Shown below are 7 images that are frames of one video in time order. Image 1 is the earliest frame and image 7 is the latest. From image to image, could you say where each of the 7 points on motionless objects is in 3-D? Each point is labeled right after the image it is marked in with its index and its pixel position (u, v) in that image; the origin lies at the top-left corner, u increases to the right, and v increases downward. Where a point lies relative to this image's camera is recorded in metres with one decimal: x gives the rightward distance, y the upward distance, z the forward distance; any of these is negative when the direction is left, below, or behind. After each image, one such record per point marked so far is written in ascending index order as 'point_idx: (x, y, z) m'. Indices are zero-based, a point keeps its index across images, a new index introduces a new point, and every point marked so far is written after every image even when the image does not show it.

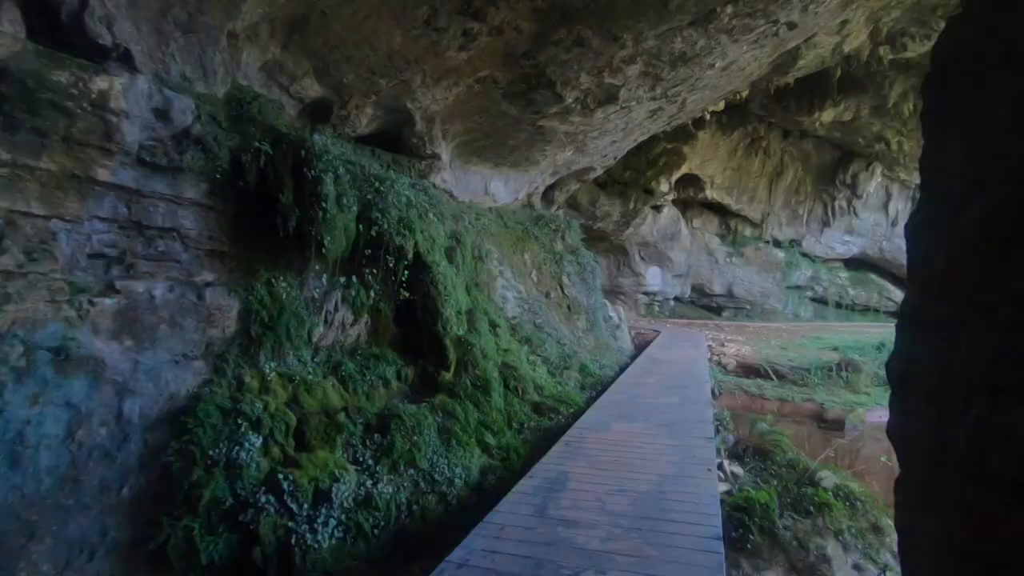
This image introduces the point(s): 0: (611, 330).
0: (+1.7, -0.8, +9.7) m
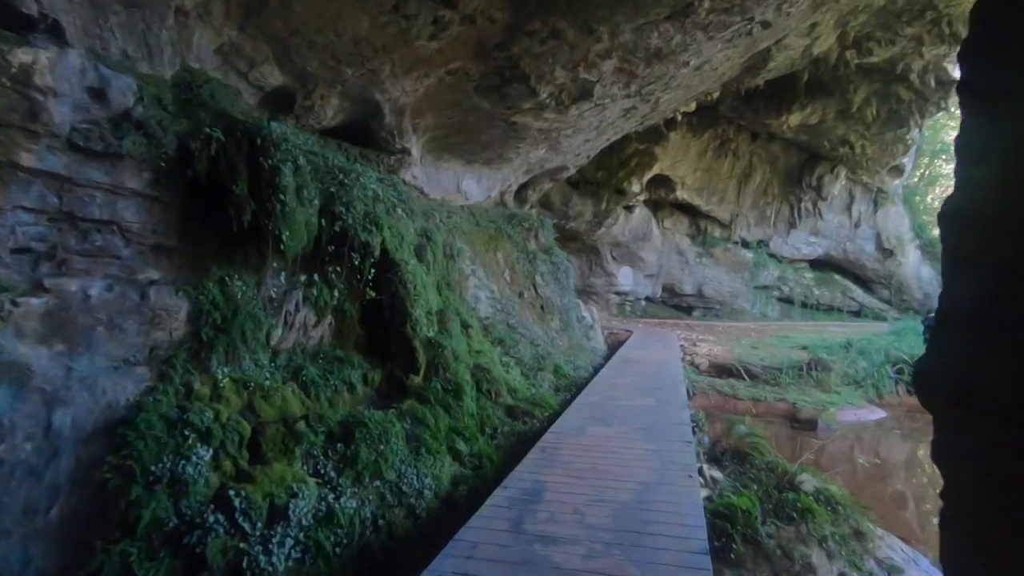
0: (+1.3, -0.8, +9.6) m
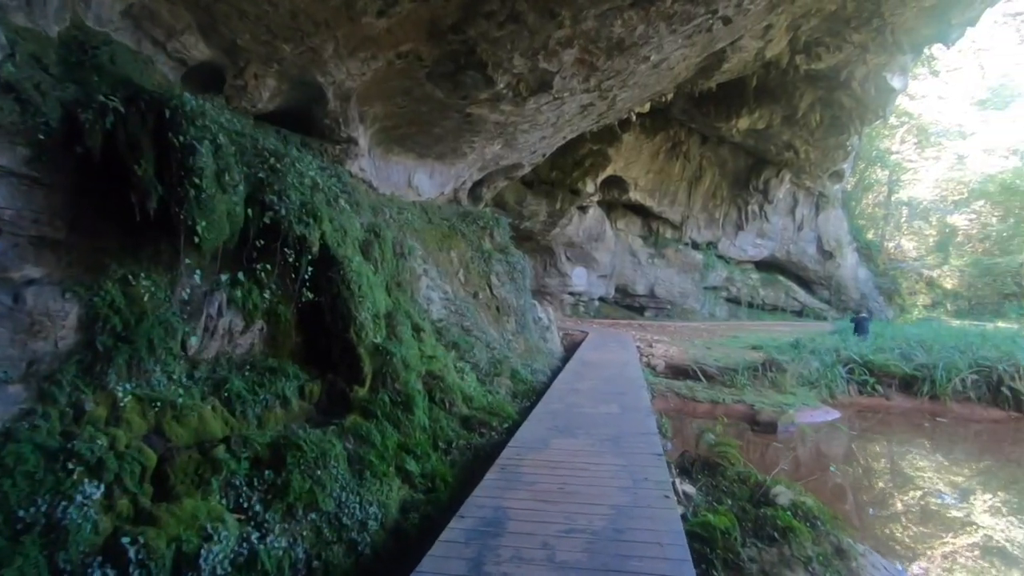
0: (+0.5, -0.8, +9.4) m
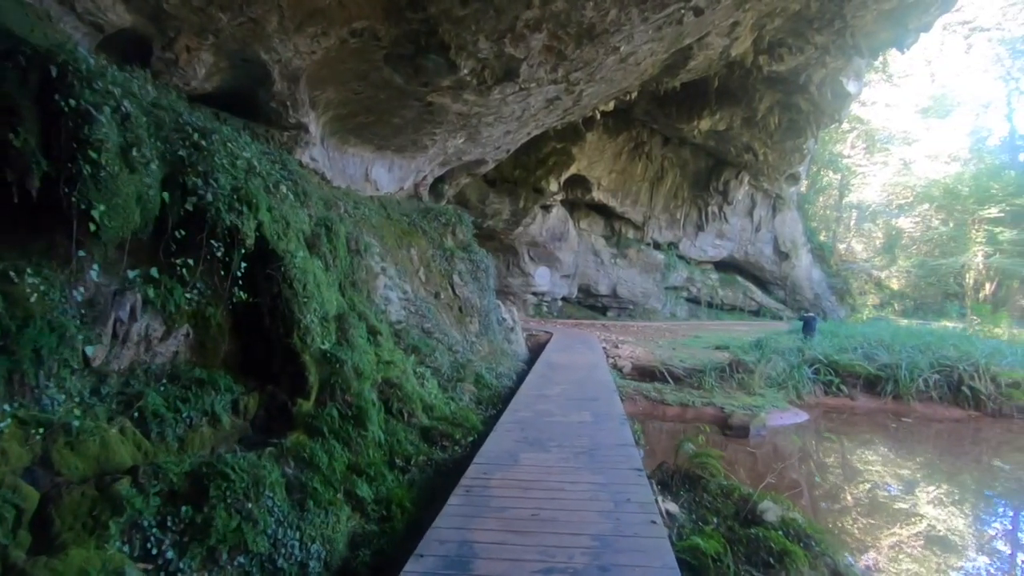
0: (-0.1, -0.8, +9.0) m
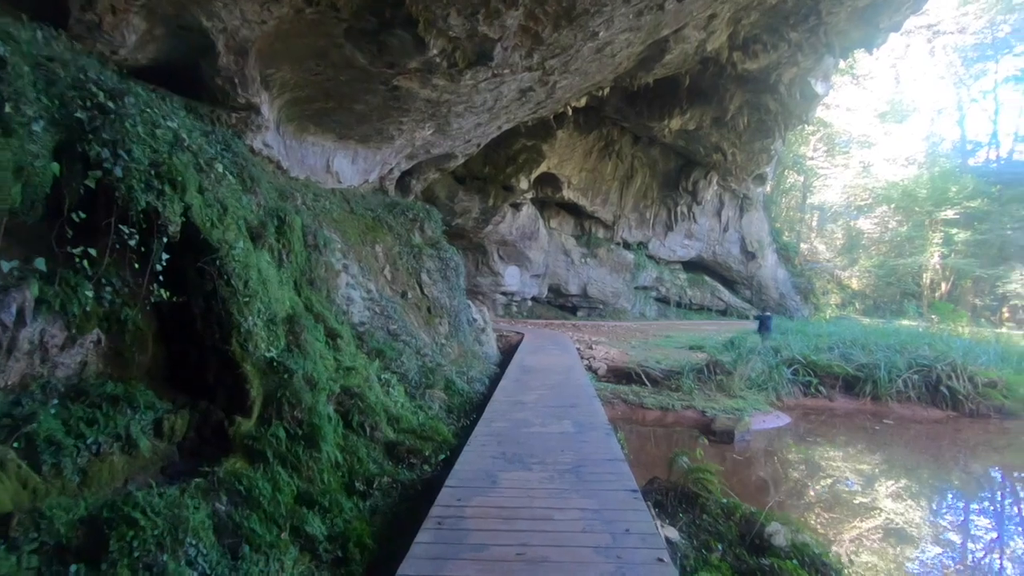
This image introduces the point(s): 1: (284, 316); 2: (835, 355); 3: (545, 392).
0: (-0.6, -0.7, +8.6) m
1: (-1.3, -0.2, +3.1) m
2: (+5.3, -1.1, +8.9) m
3: (+0.3, -1.0, +5.2) m
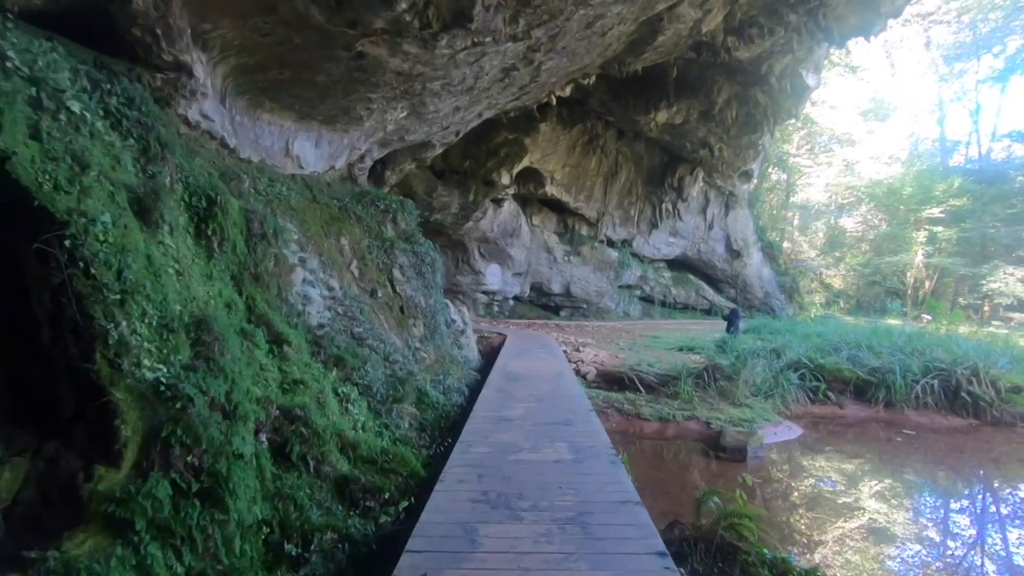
0: (-0.8, -0.7, +7.9) m
1: (-1.3, -0.1, +2.3) m
2: (+5.0, -1.1, +8.4) m
3: (+0.2, -1.0, +4.5) m
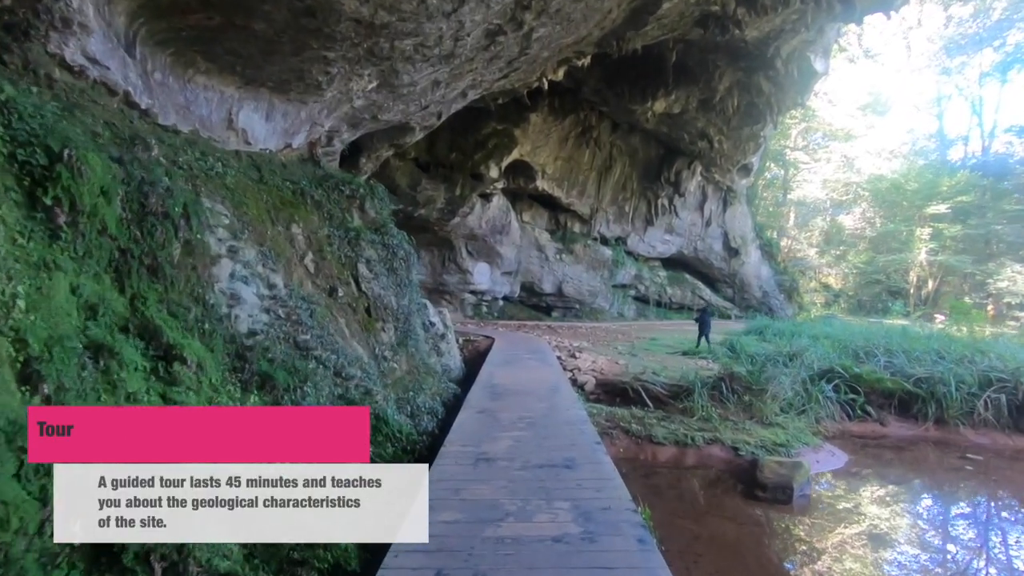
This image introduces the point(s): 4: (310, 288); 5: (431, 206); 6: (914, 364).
0: (-1.0, -0.7, +6.9) m
1: (-1.4, -0.1, +1.3) m
2: (+4.8, -1.0, +7.4) m
3: (+0.1, -0.9, +3.5) m
4: (-1.9, 0.0, +5.0) m
5: (-2.0, +2.1, +13.3) m
6: (+5.3, -1.0, +7.5) m
